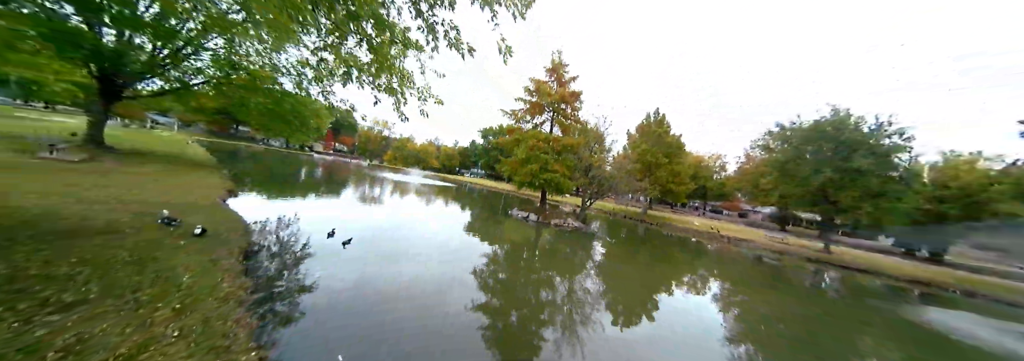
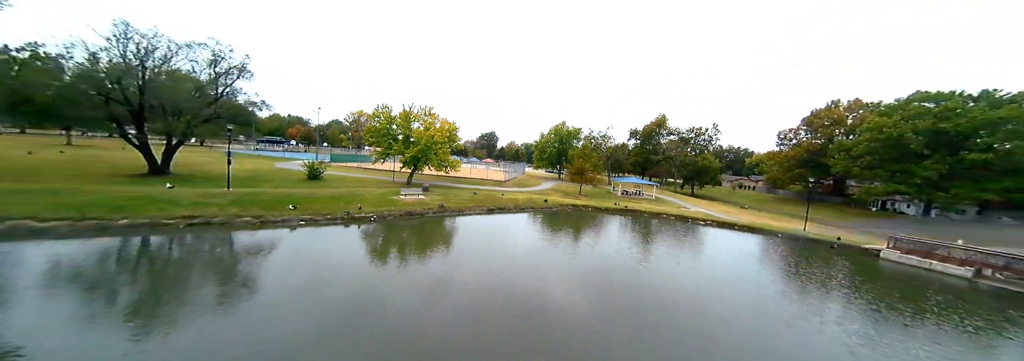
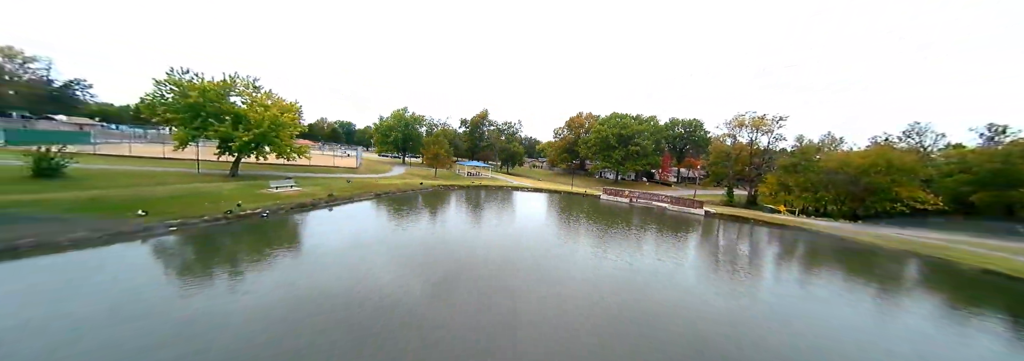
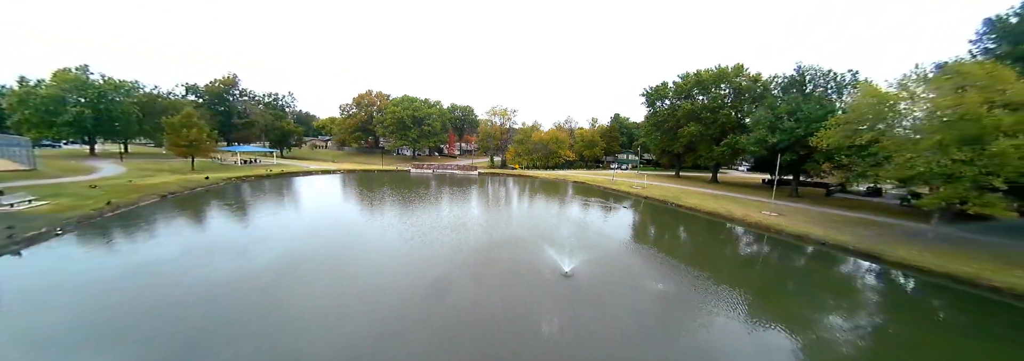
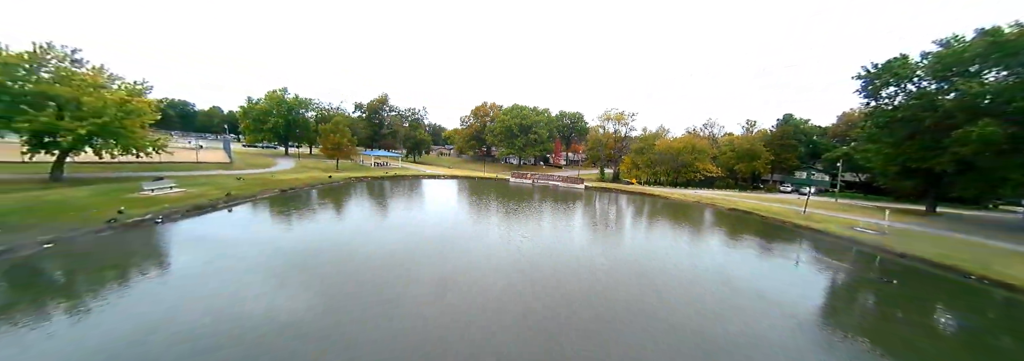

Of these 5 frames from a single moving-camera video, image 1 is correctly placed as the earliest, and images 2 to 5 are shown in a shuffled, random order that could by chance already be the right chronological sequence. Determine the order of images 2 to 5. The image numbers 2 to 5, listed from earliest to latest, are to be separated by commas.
4, 5, 3, 2
